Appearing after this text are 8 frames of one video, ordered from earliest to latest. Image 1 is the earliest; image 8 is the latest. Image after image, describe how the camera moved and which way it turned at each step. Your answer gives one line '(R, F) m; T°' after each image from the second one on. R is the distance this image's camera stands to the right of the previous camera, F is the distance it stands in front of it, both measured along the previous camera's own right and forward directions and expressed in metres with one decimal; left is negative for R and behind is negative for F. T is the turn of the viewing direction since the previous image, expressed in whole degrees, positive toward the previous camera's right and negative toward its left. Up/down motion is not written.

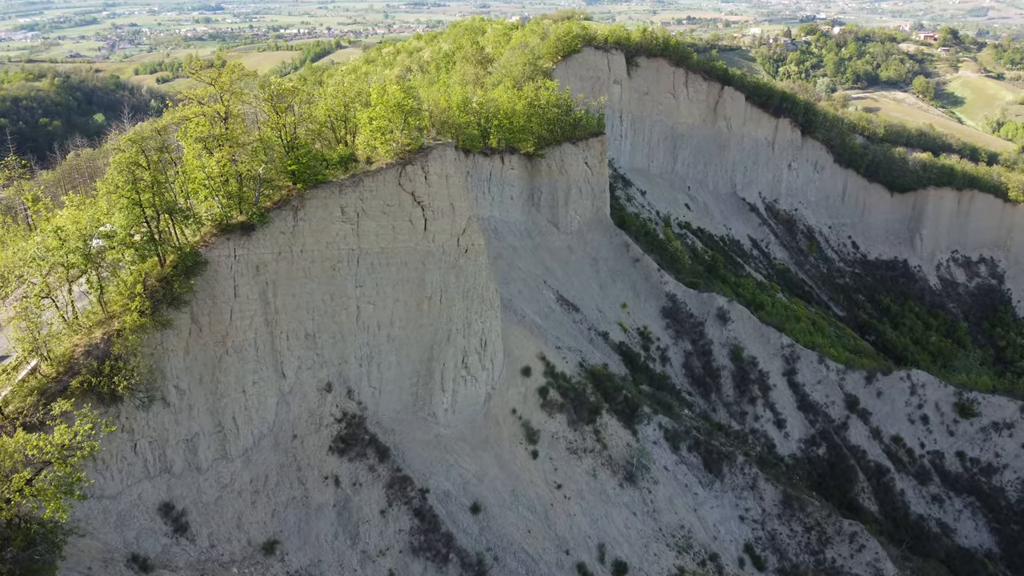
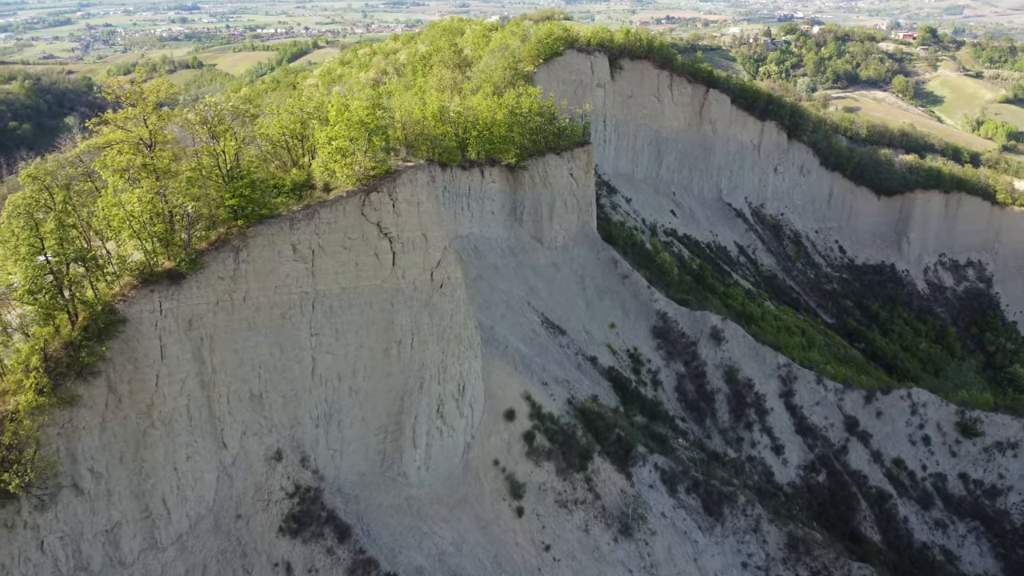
(0.0, +1.5) m; +1°
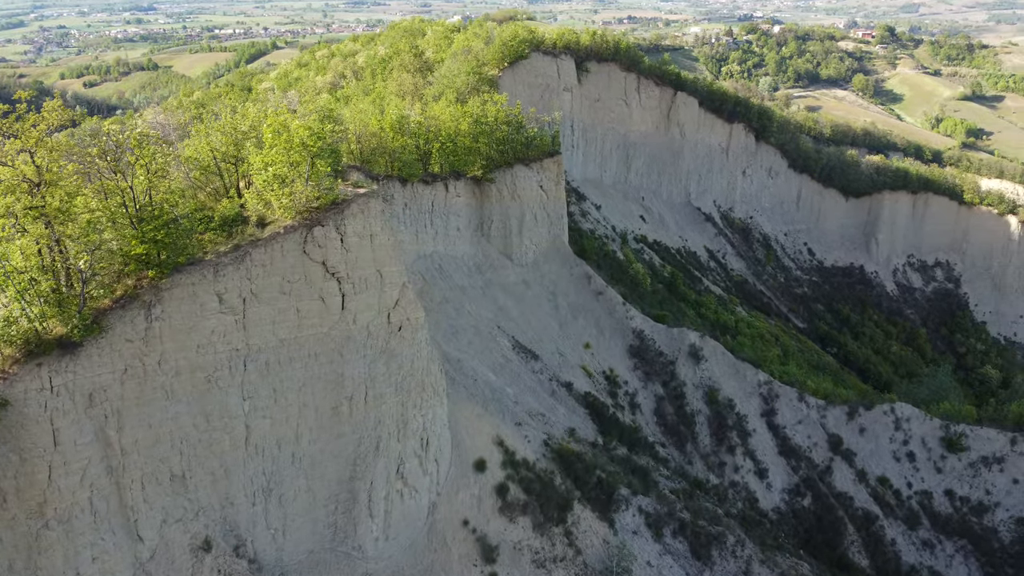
(0.0, +1.4) m; +2°
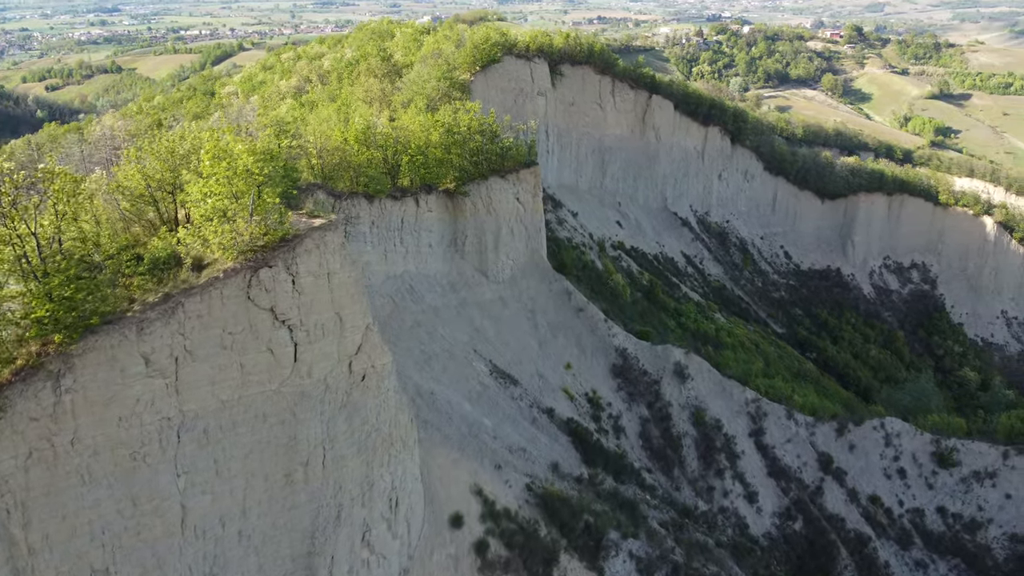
(-0.1, +1.2) m; +2°
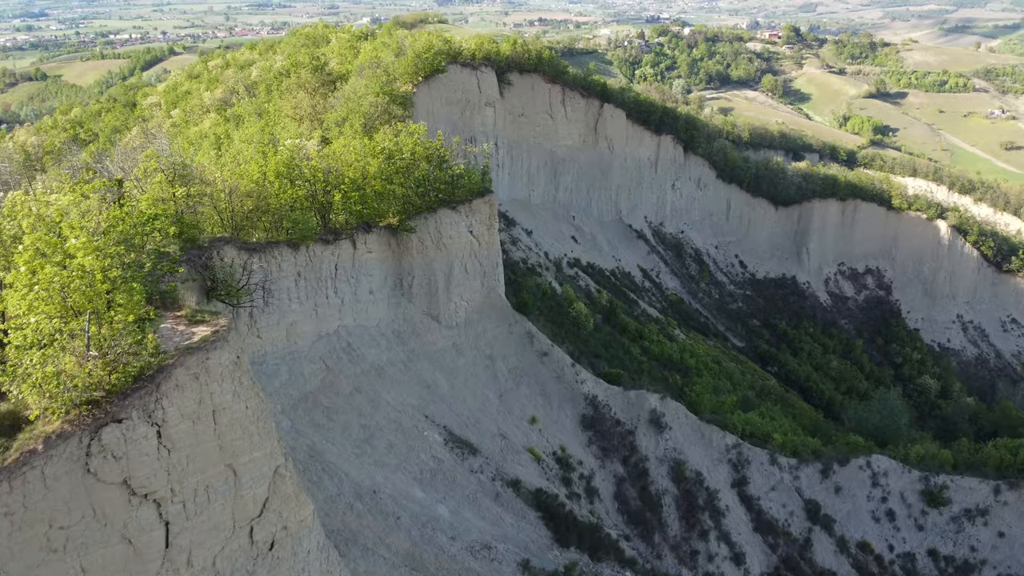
(-0.1, +2.4) m; +3°
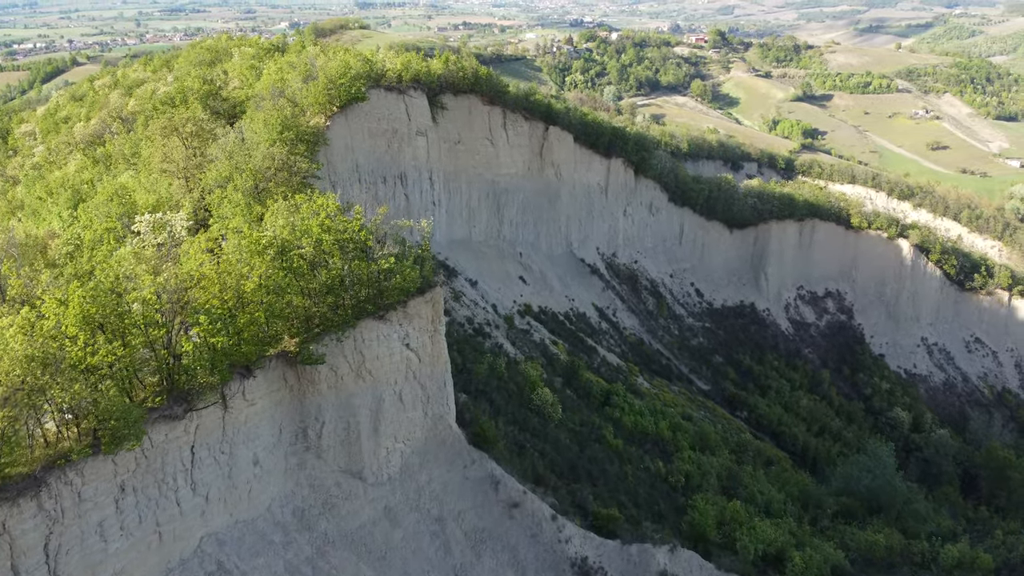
(-0.3, +5.1) m; +4°
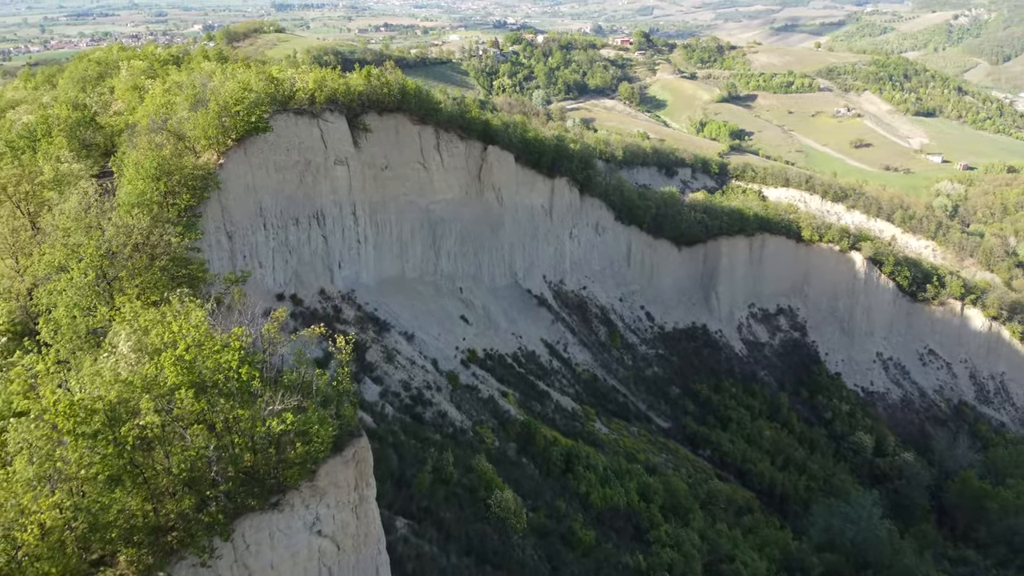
(-0.3, +3.9) m; +5°
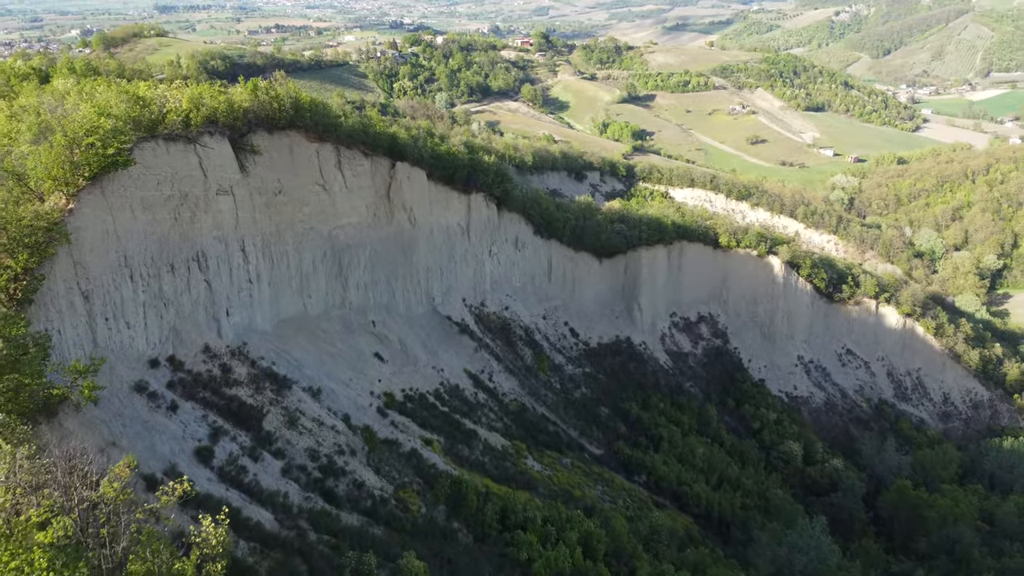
(-0.3, +2.7) m; +6°
